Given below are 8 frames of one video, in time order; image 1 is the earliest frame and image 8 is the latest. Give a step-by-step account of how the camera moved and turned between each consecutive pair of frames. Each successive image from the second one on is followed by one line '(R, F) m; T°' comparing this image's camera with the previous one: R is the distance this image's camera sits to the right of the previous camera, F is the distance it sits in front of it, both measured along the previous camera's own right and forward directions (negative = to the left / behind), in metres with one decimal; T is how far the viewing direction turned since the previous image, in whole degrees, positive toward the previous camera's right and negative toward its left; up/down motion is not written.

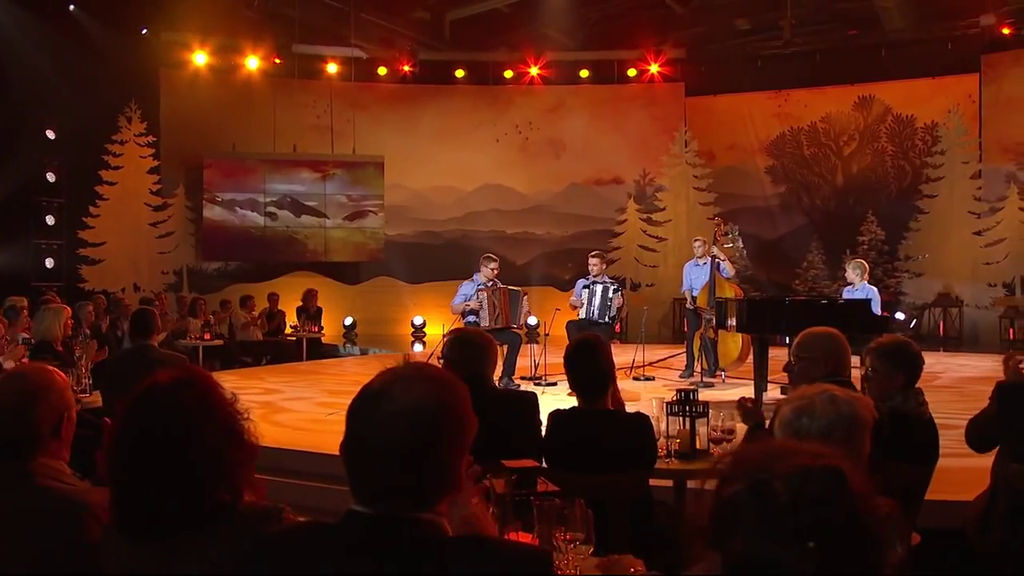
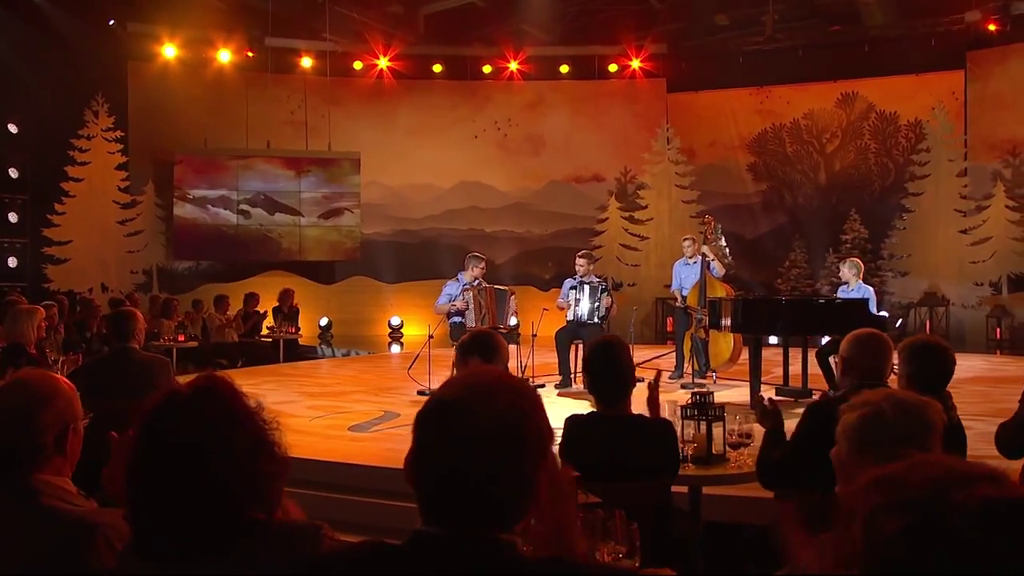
(-0.3, +0.3) m; +2°
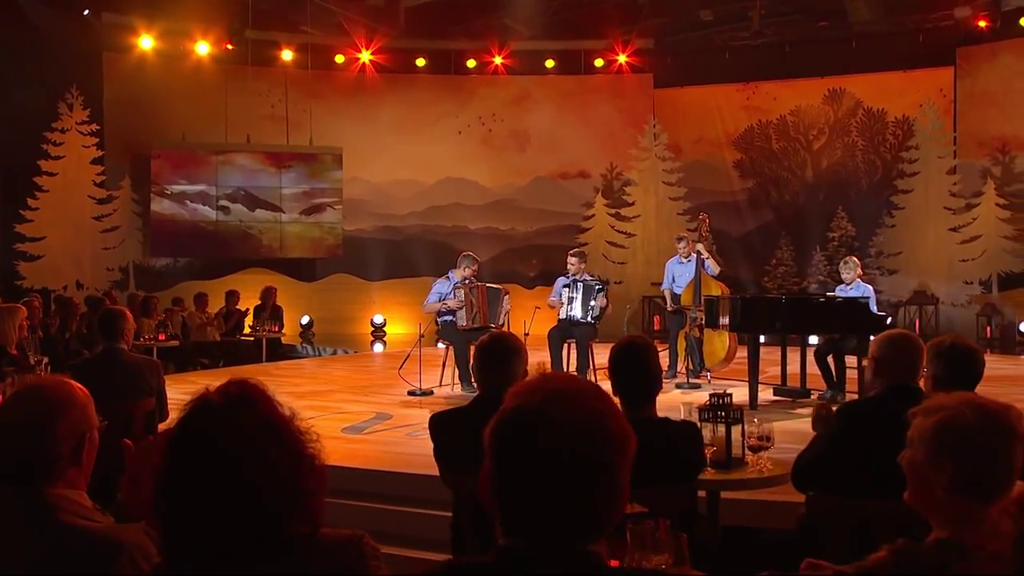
(-0.3, +0.2) m; +2°
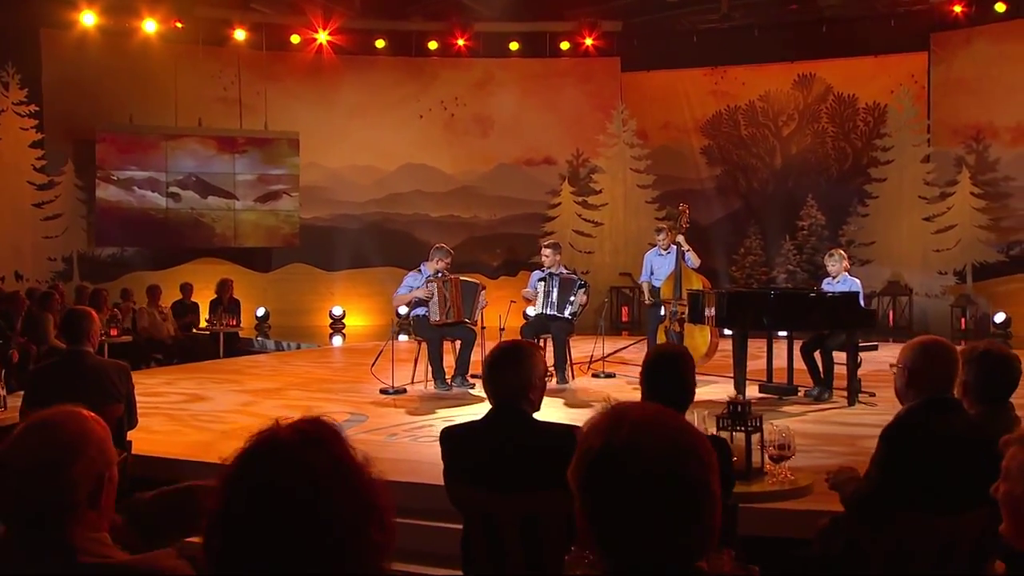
(-0.4, +0.5) m; +3°
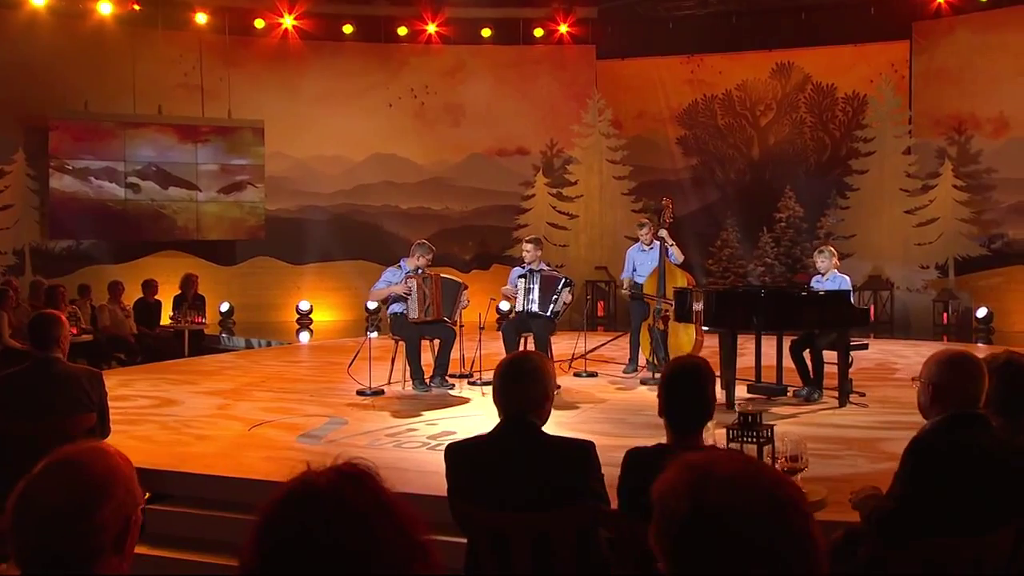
(-0.3, +0.4) m; +3°
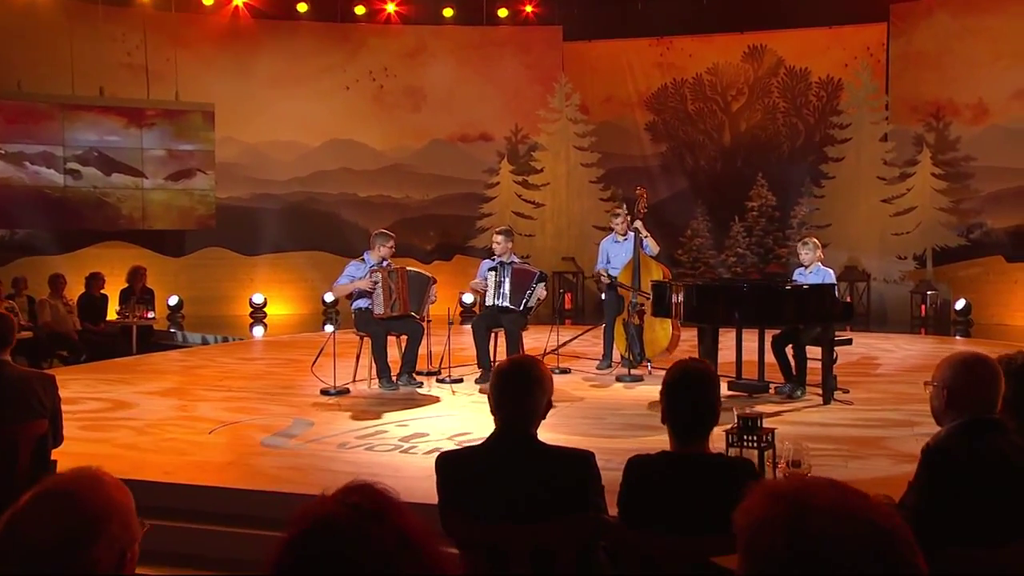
(-0.3, +0.6) m; +3°
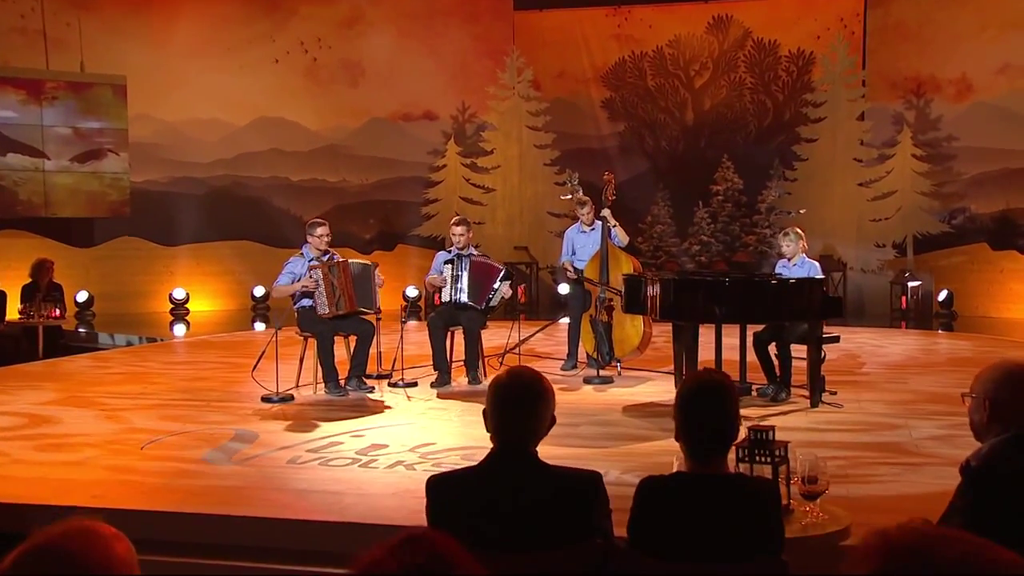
(-0.4, +1.1) m; +4°
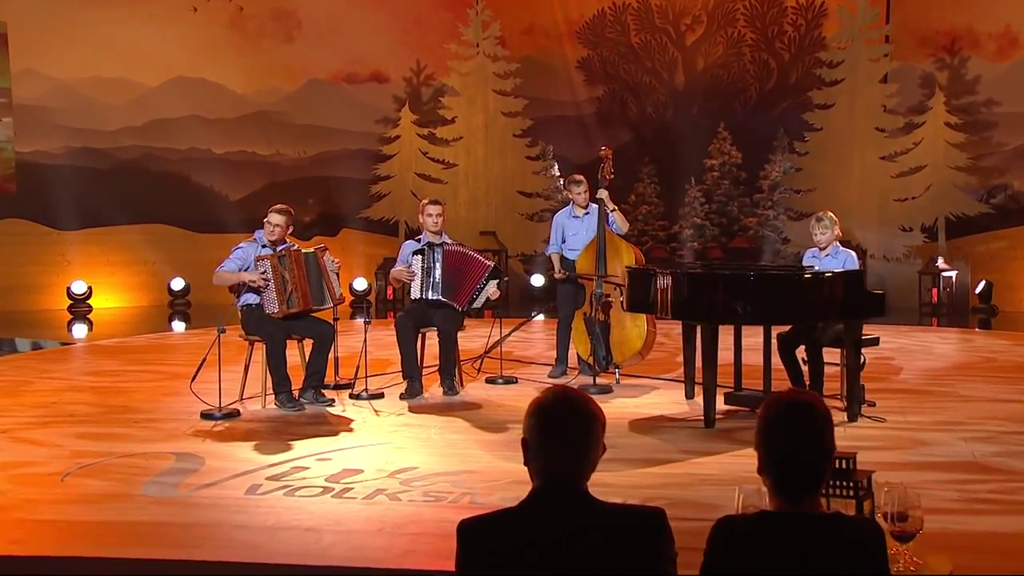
(-0.4, +1.8) m; +4°
